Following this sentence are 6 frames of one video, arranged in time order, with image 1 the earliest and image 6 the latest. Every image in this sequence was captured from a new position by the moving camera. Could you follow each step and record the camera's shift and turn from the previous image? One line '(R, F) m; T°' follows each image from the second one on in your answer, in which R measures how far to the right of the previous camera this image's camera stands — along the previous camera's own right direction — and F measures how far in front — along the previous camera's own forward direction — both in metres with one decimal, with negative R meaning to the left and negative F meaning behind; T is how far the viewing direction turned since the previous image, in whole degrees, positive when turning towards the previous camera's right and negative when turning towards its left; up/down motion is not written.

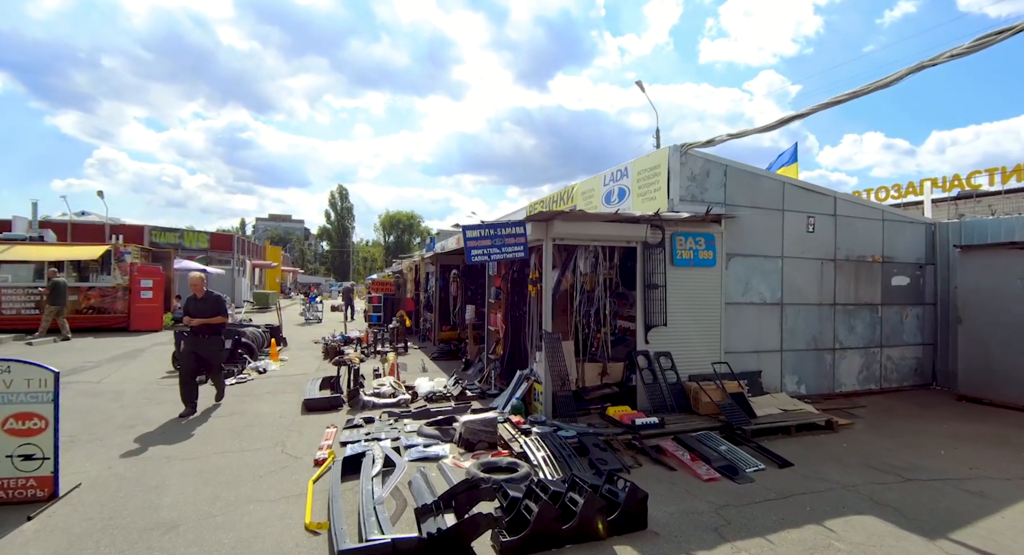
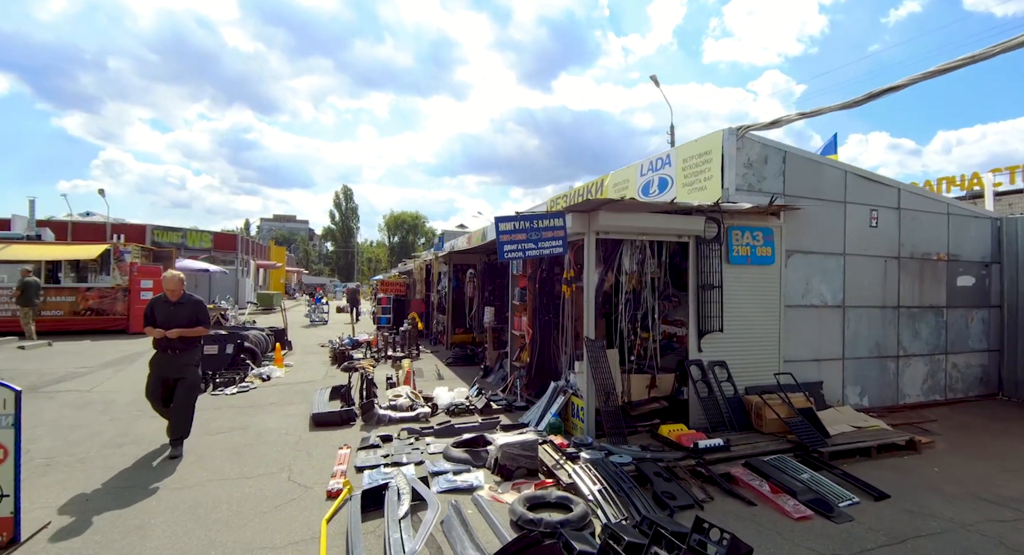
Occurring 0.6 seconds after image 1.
(-0.4, +0.8) m; 0°
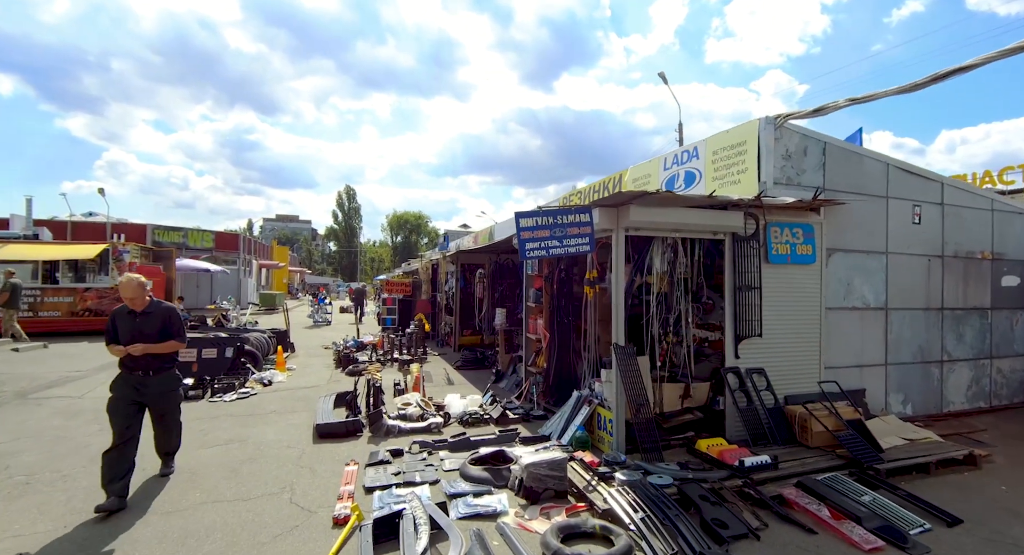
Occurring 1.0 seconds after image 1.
(-0.2, +0.5) m; 0°
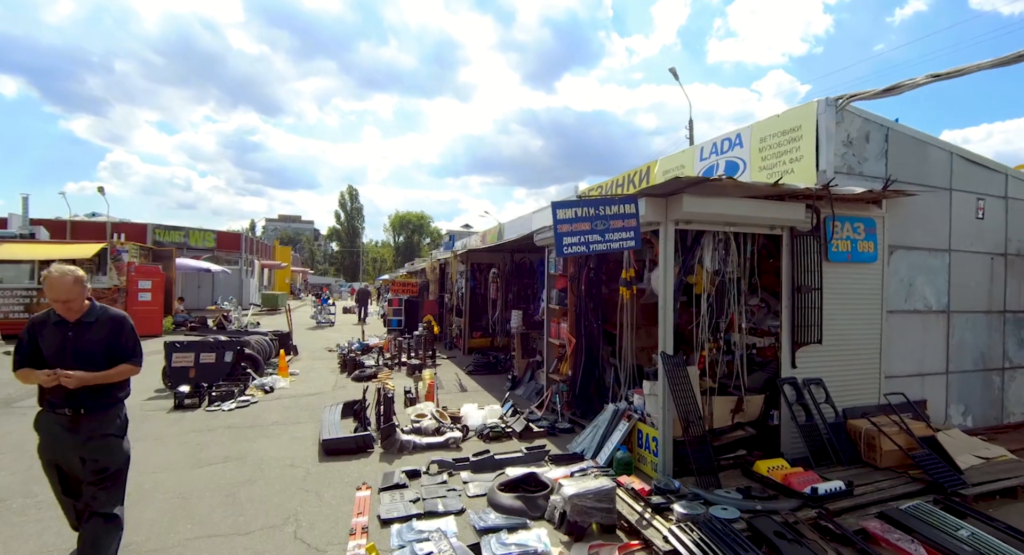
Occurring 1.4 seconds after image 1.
(-0.3, +0.6) m; 0°
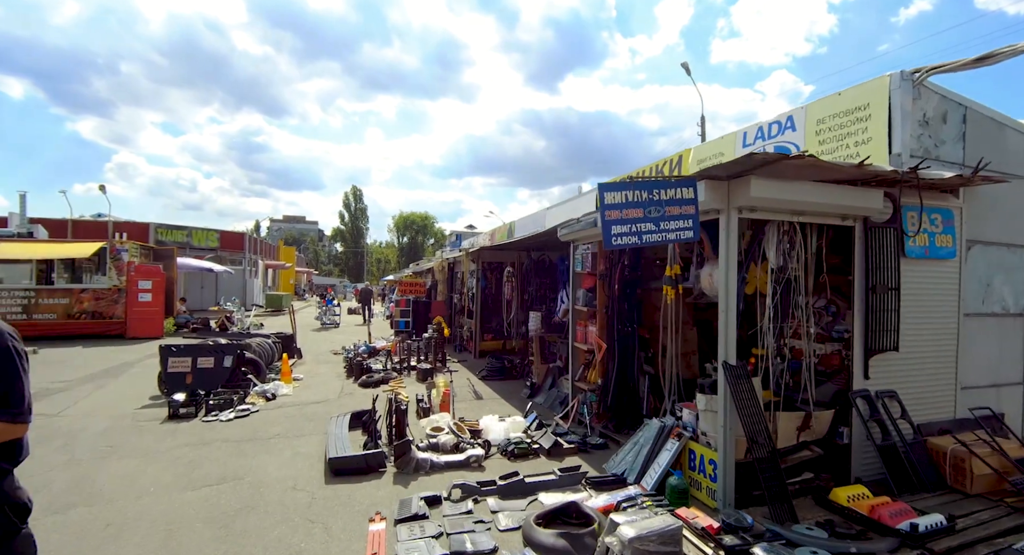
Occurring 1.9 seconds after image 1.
(-0.3, +0.6) m; 0°
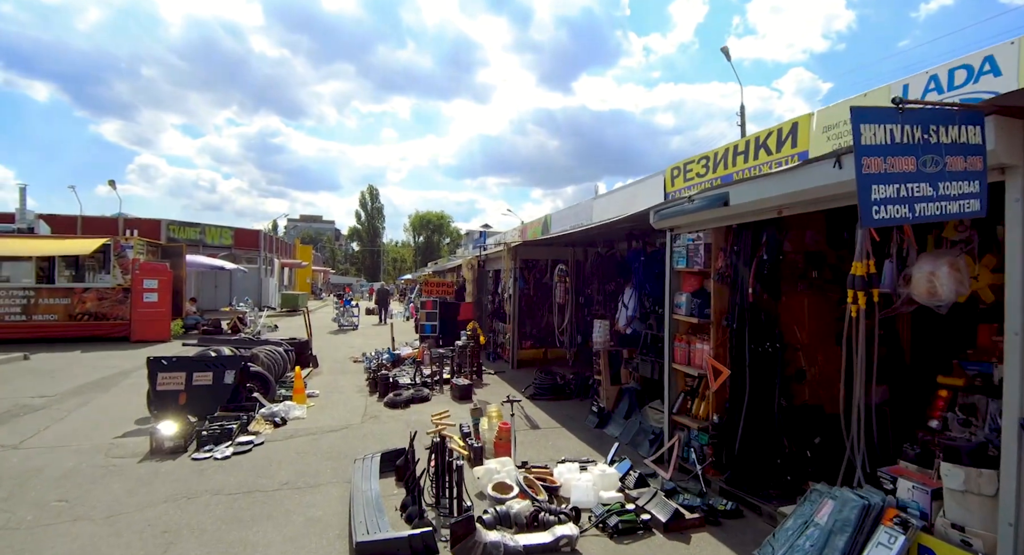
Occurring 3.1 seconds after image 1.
(-0.7, +1.6) m; -2°
